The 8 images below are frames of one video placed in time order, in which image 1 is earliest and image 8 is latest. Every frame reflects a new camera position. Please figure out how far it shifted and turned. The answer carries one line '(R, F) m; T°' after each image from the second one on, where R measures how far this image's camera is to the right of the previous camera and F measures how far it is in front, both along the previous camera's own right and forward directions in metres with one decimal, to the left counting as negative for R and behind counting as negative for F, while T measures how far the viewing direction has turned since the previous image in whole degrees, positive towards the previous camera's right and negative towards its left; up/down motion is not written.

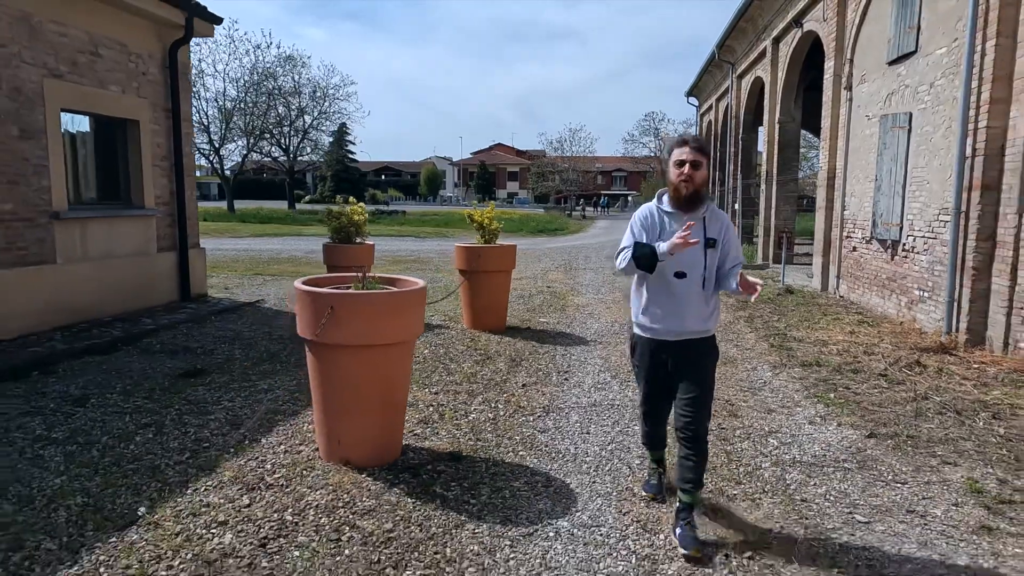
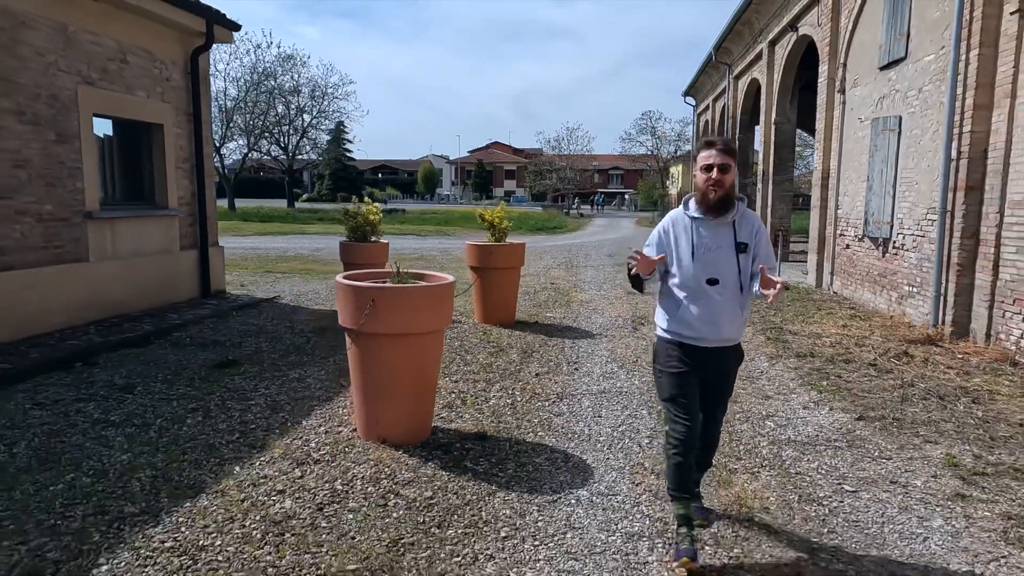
(-0.1, -0.3) m; 0°
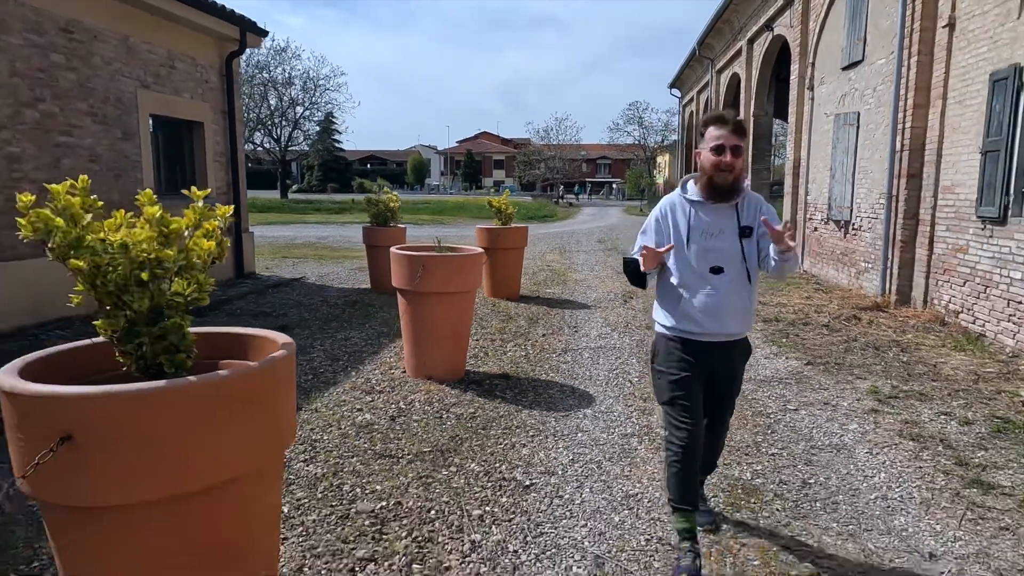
(-0.2, -1.0) m; +1°
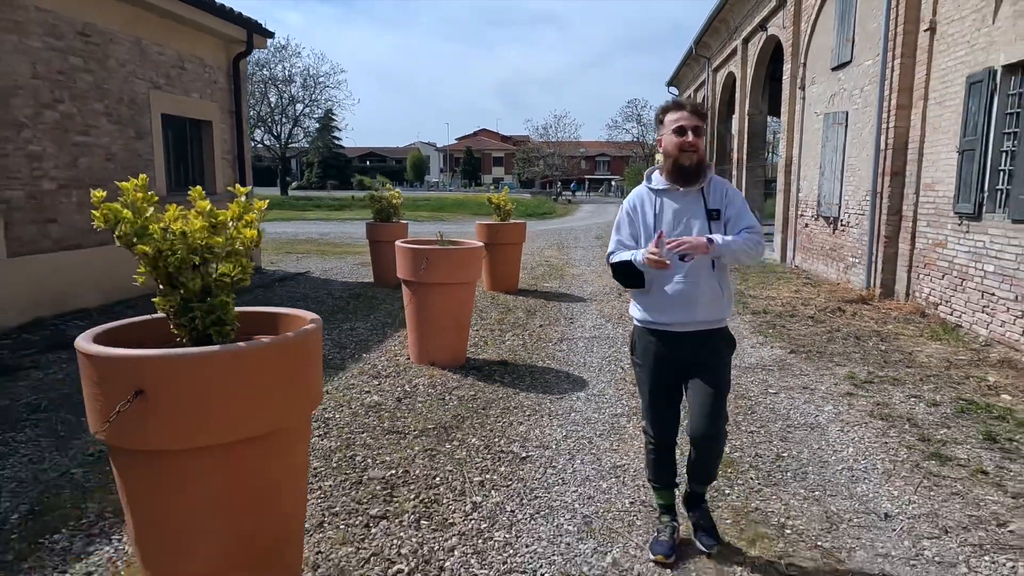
(0.0, -0.3) m; 0°
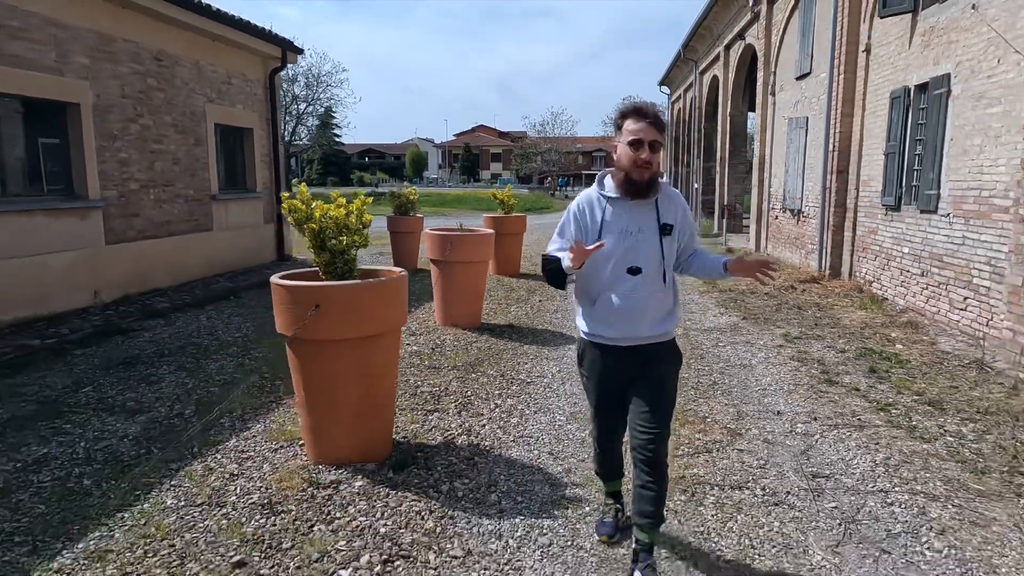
(-0.1, -1.3) m; 0°
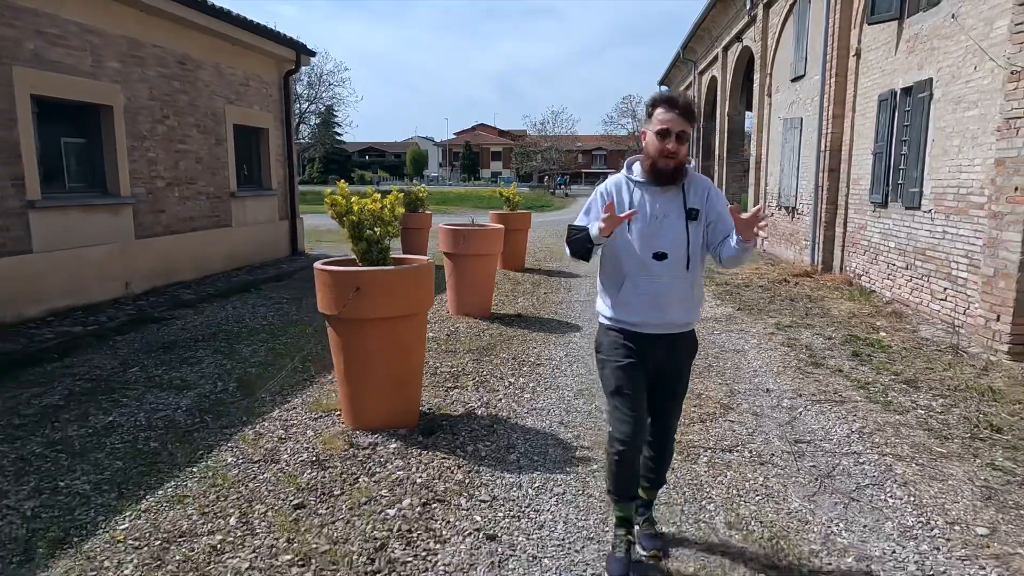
(-0.1, -0.4) m; 0°
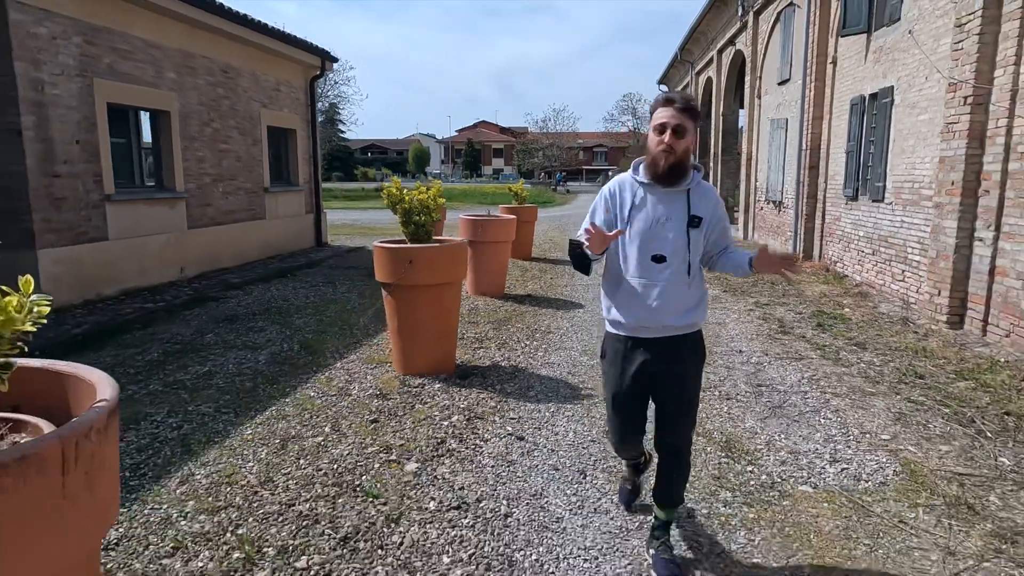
(-0.1, -0.9) m; 0°
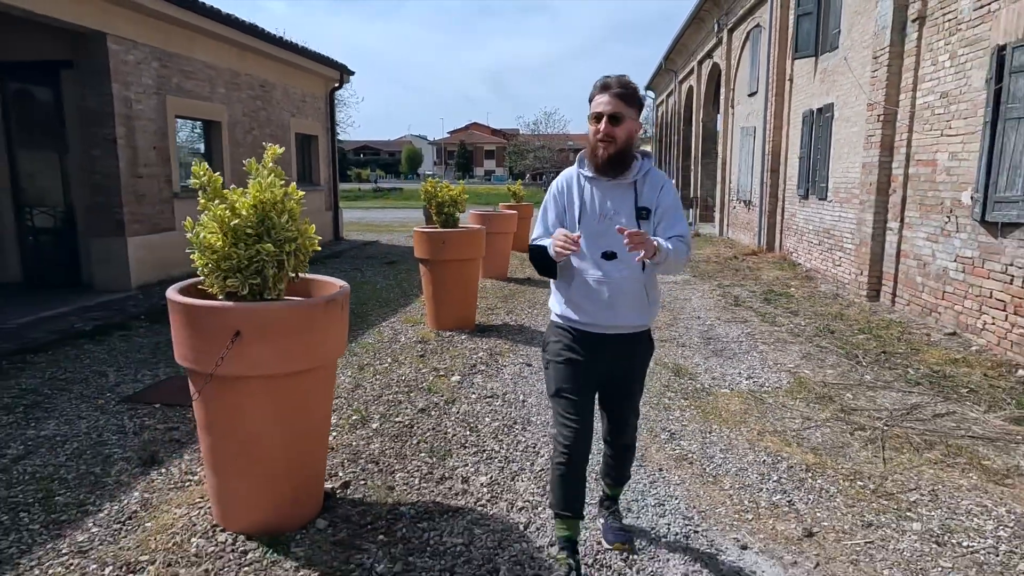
(-0.2, -1.4) m; +1°
